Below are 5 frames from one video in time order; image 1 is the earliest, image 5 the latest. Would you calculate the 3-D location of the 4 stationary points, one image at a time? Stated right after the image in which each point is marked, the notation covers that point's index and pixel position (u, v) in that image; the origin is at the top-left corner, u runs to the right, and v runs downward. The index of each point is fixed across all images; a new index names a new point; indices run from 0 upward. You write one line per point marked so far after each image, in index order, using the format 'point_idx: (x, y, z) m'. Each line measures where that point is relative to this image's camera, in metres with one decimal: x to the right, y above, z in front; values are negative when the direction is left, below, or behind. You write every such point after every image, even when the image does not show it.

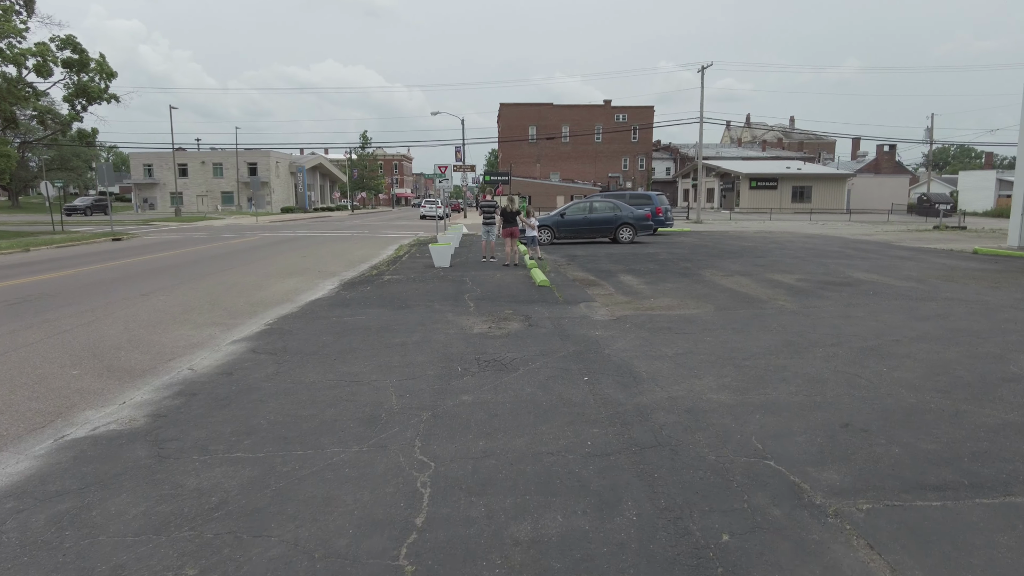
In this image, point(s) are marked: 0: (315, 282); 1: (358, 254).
0: (-4.0, +0.1, +13.3) m
1: (-4.5, +1.0, +18.9) m
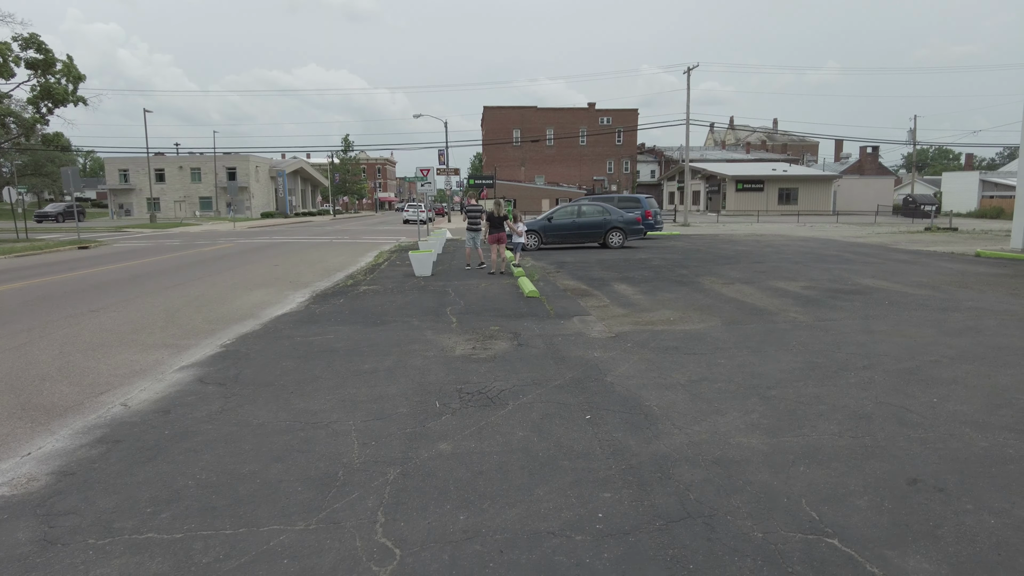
0: (-4.3, -0.1, +12.3) m
1: (-4.9, +0.7, +17.9) m
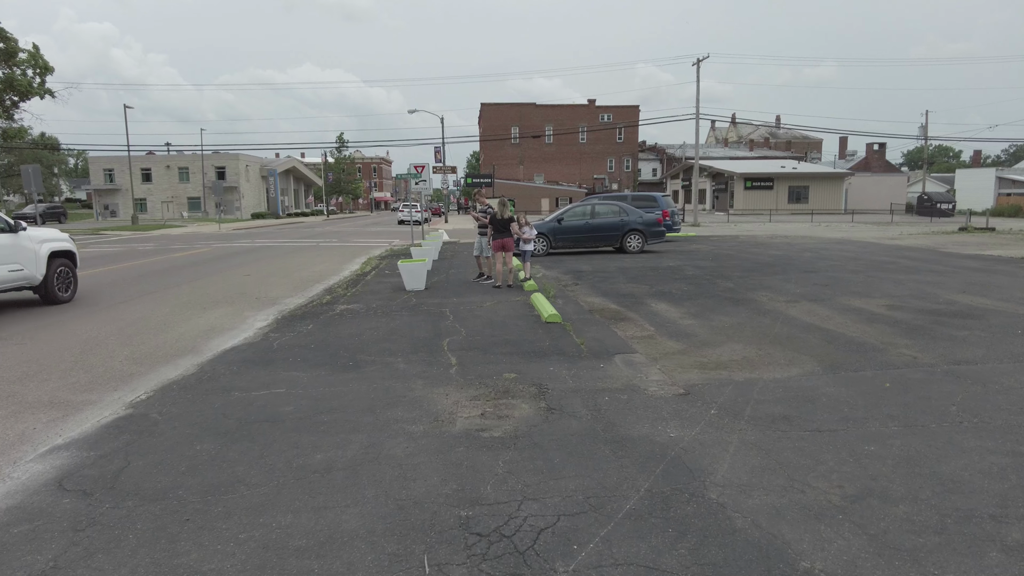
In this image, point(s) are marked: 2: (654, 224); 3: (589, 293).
0: (-4.1, -0.4, +10.1) m
1: (-4.7, +0.4, +15.7) m
2: (+3.8, +1.7, +17.5) m
3: (+1.2, -0.1, +10.5) m
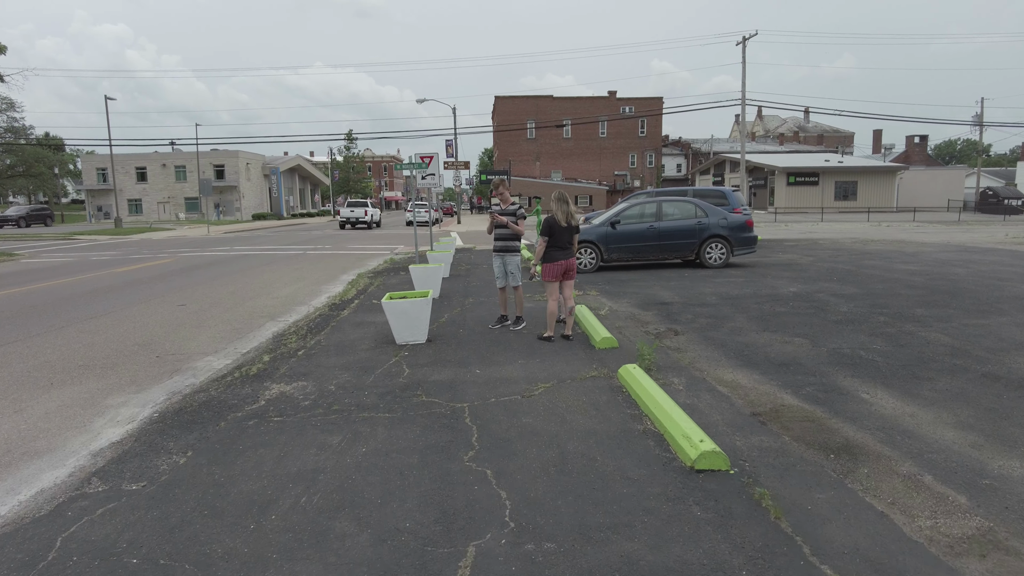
0: (-3.5, -1.0, +5.6) m
1: (-4.0, -0.2, +11.2) m
2: (+4.6, +1.2, +12.9) m
3: (+1.9, -0.7, +6.0) m
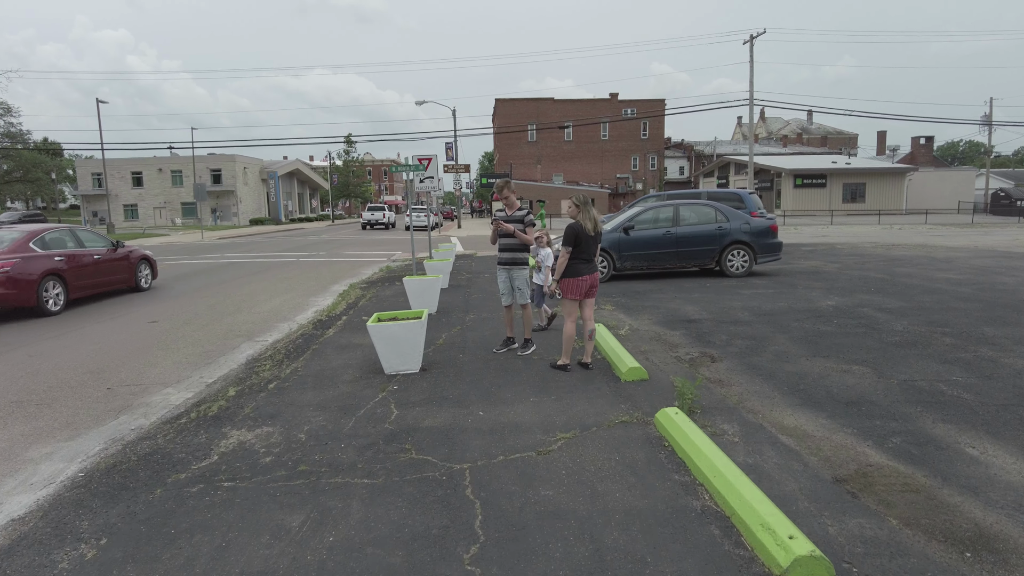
0: (-3.4, -1.2, +4.6) m
1: (-3.9, -0.4, +10.2) m
2: (+4.6, +1.0, +11.8) m
3: (+1.9, -0.8, +4.9) m
